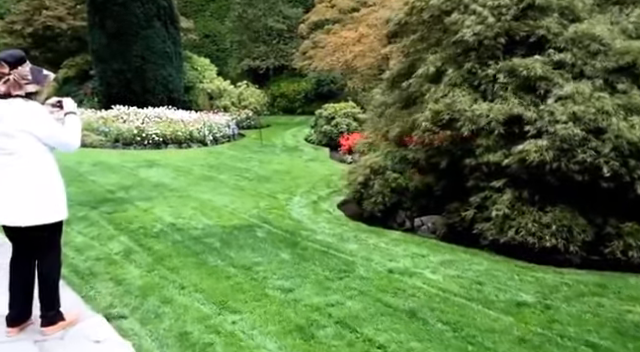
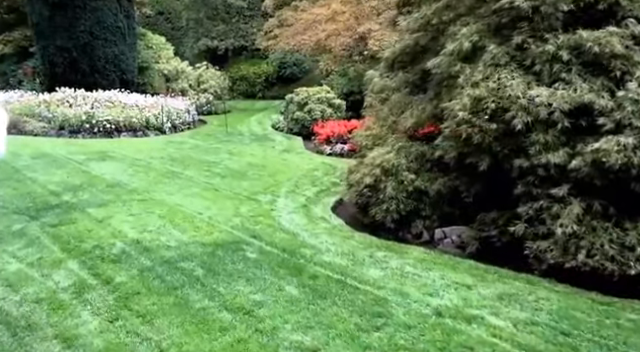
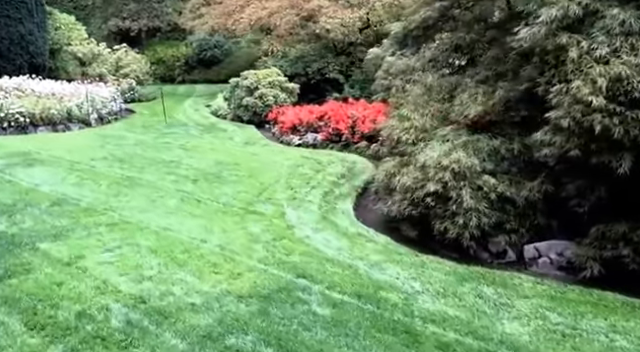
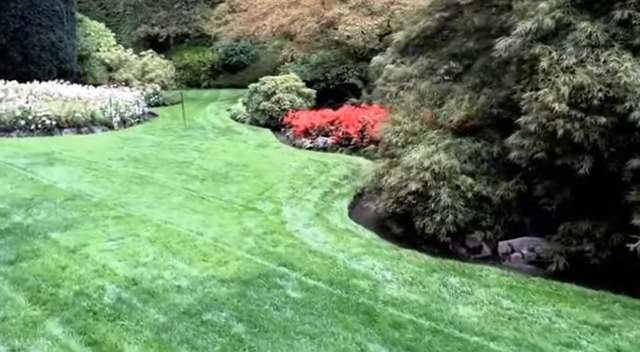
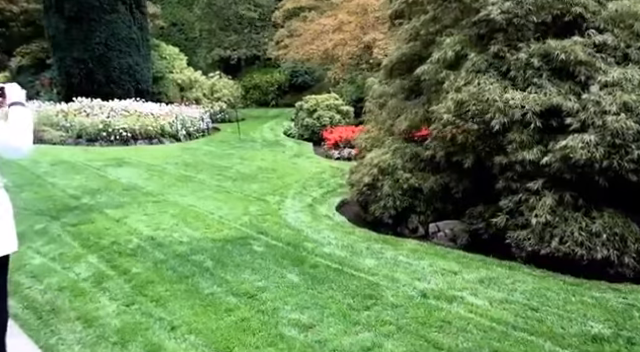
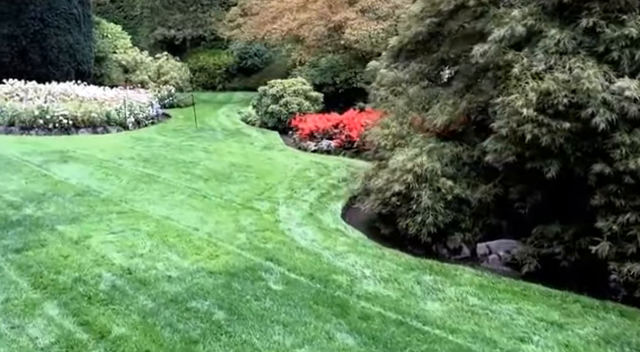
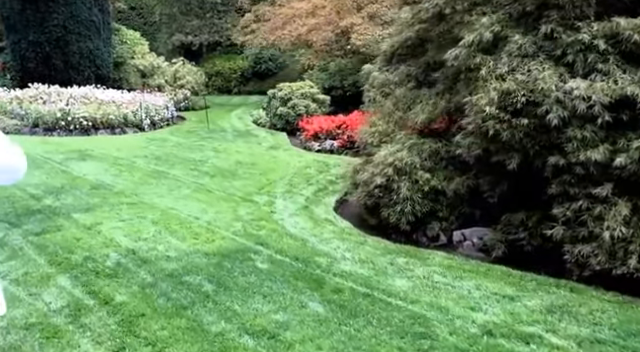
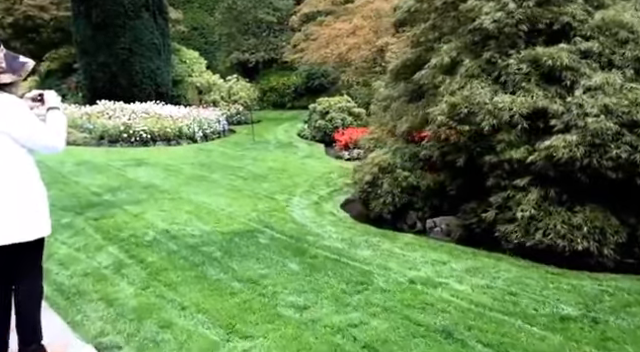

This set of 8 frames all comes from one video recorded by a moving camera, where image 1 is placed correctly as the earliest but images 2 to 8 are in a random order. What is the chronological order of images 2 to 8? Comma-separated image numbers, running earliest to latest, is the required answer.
8, 5, 2, 7, 6, 4, 3
